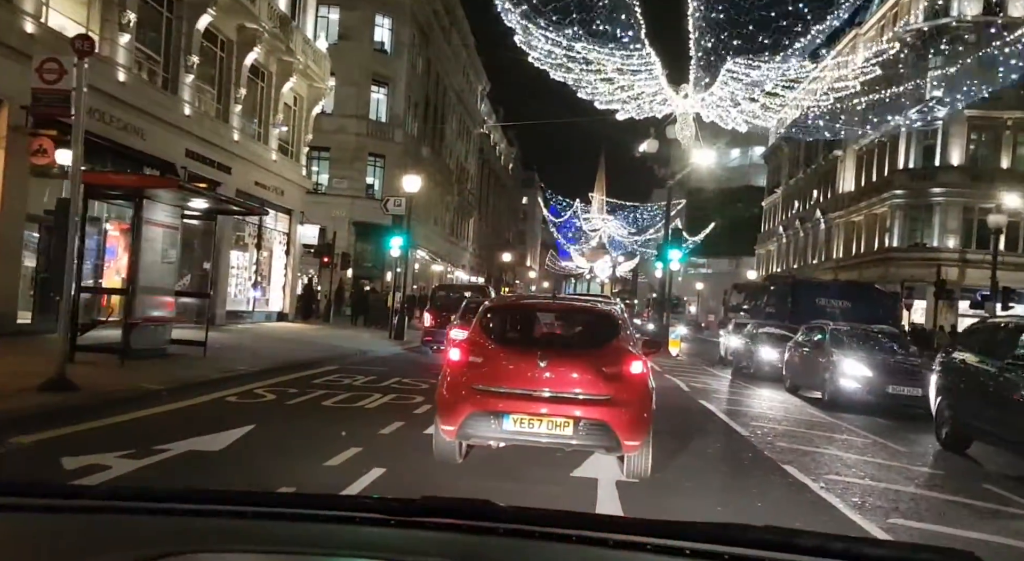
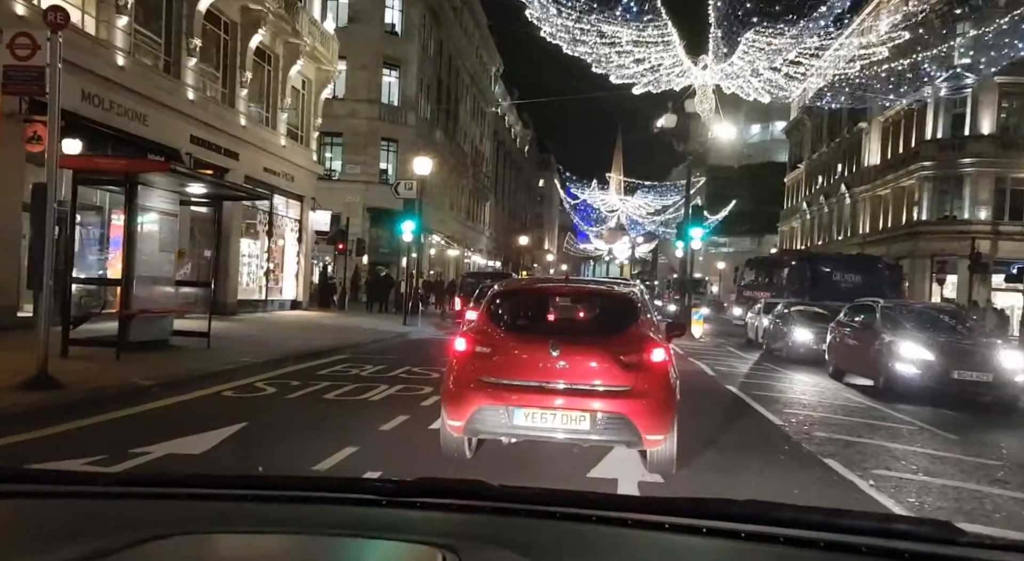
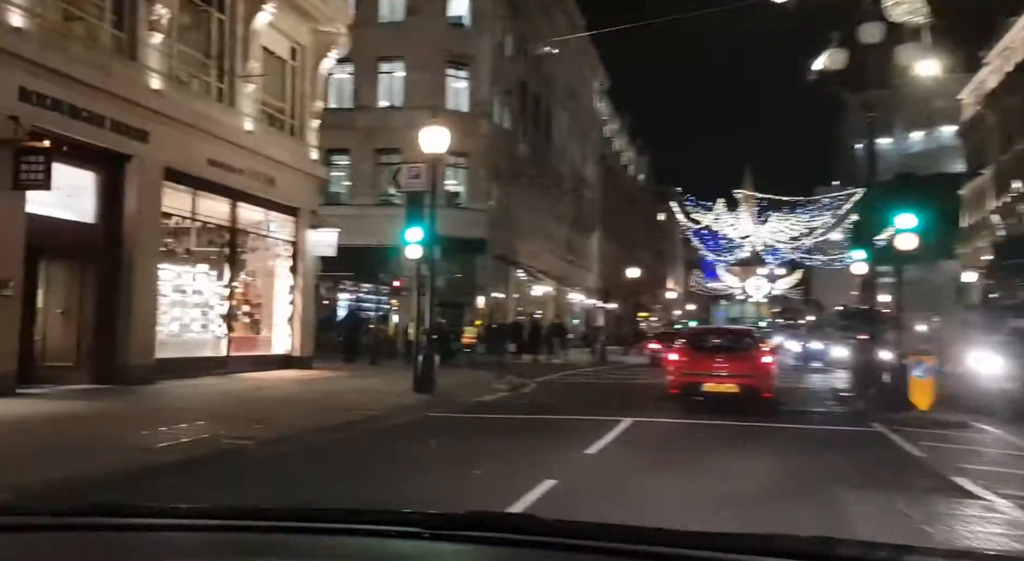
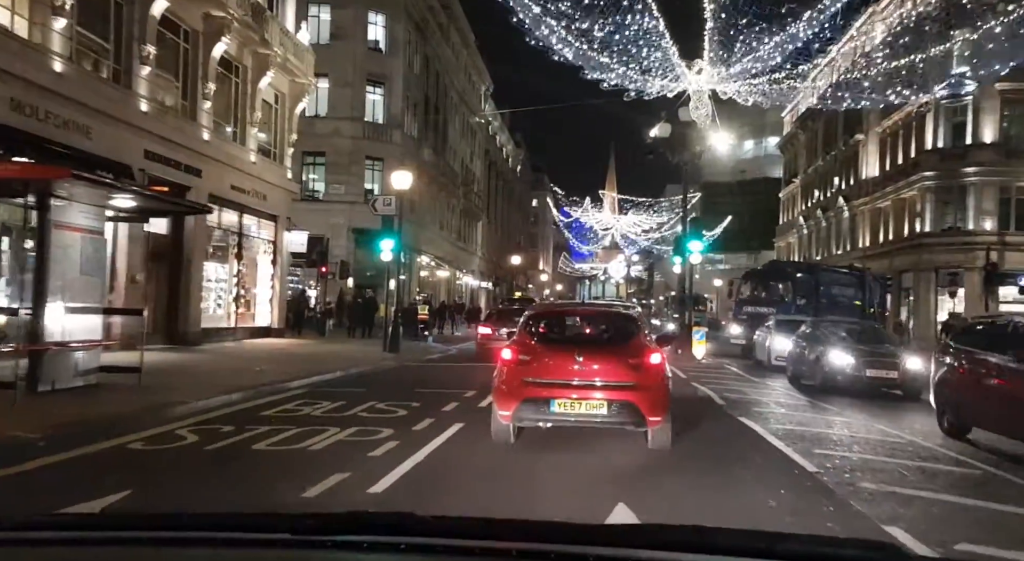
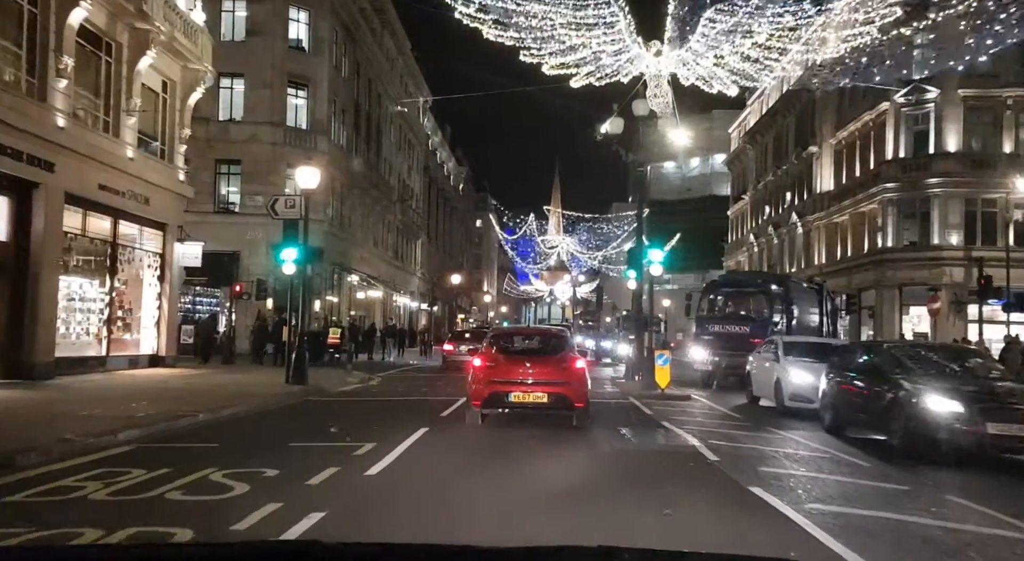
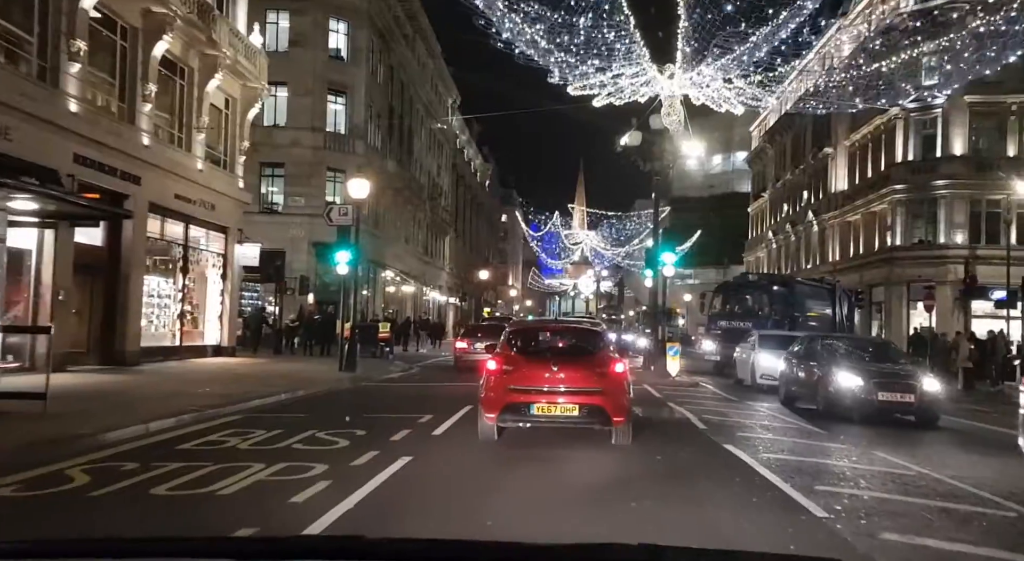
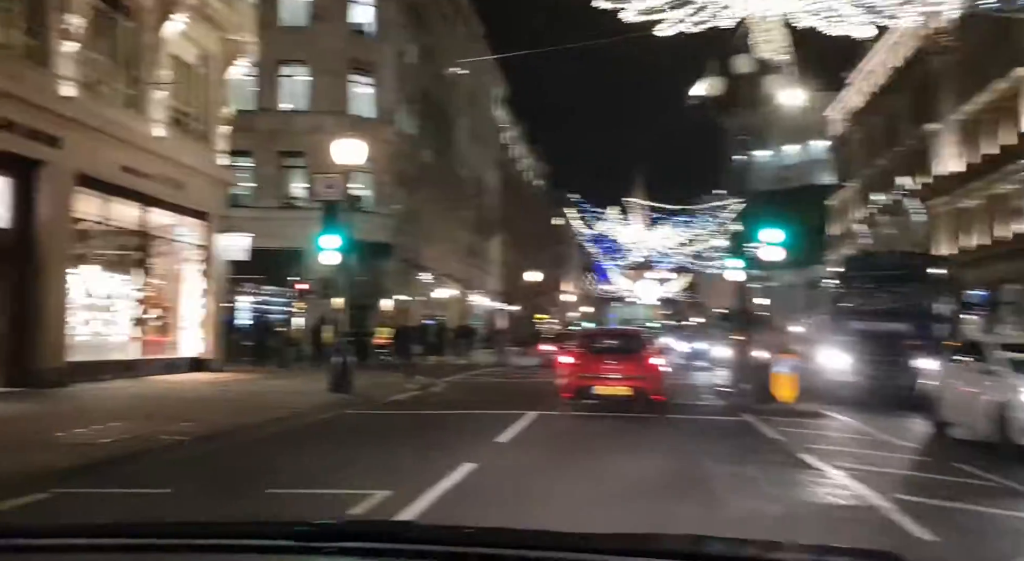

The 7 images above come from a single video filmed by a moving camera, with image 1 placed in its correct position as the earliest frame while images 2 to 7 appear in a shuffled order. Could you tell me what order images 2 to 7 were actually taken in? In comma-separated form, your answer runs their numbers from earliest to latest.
2, 4, 6, 5, 7, 3
